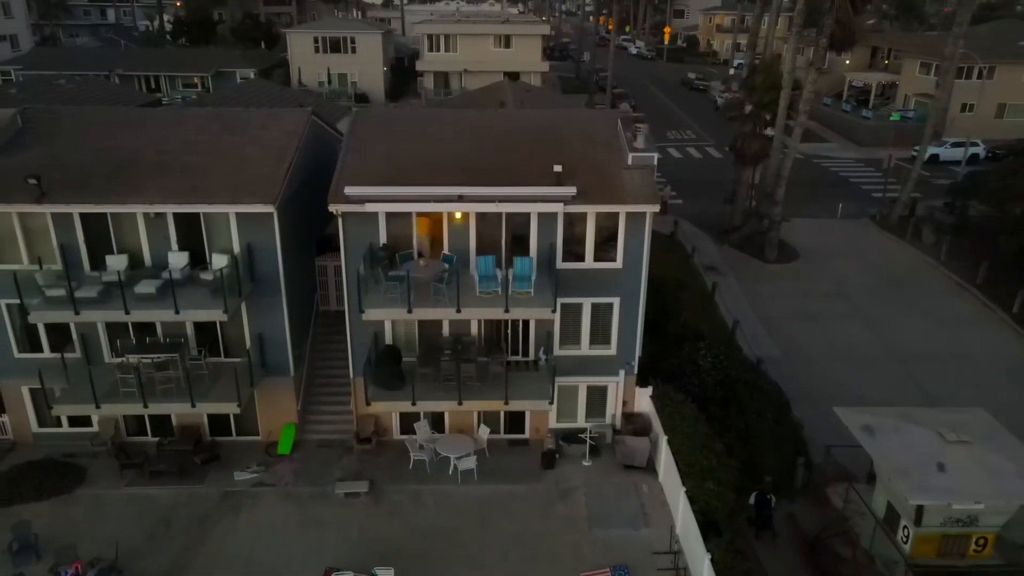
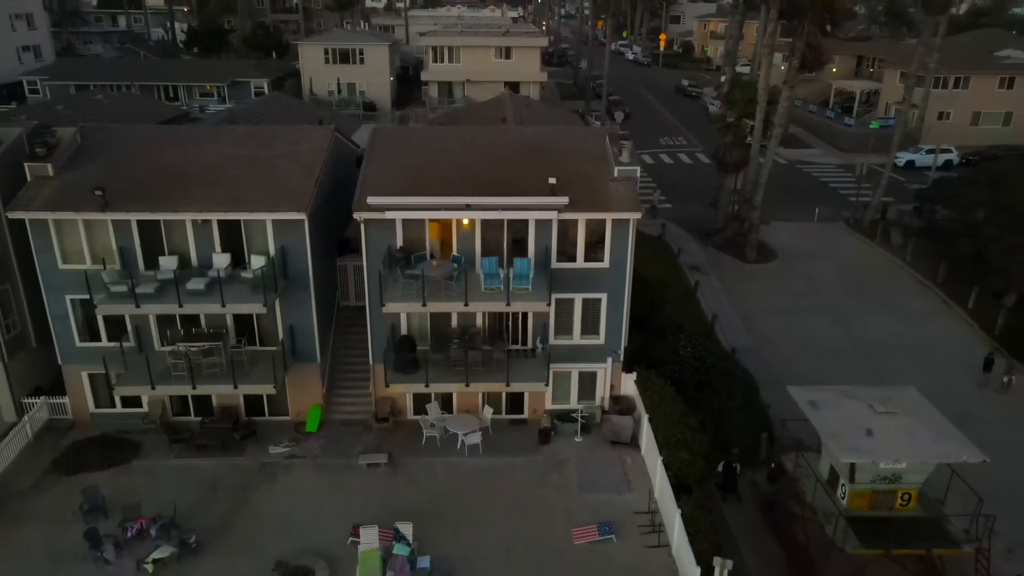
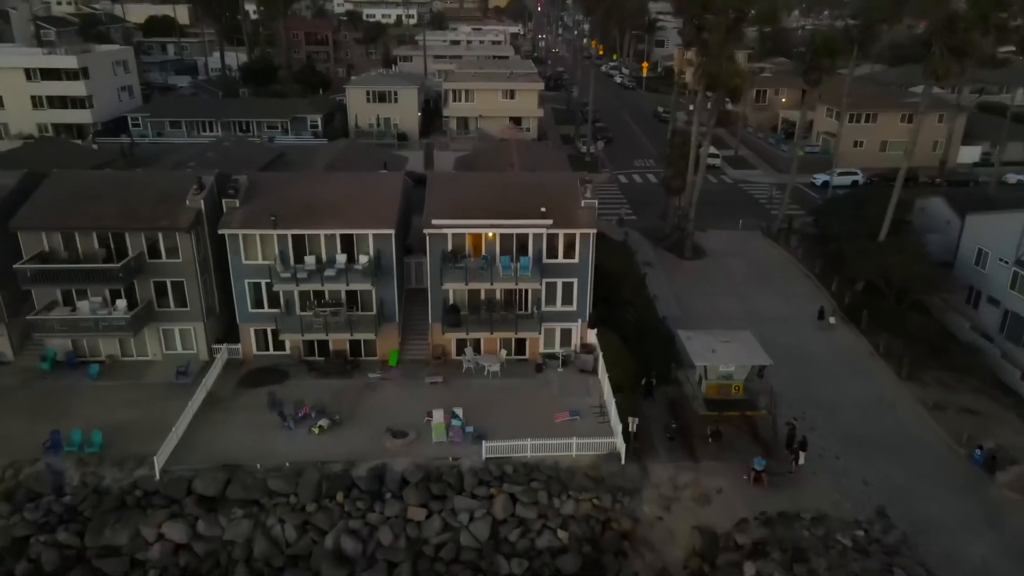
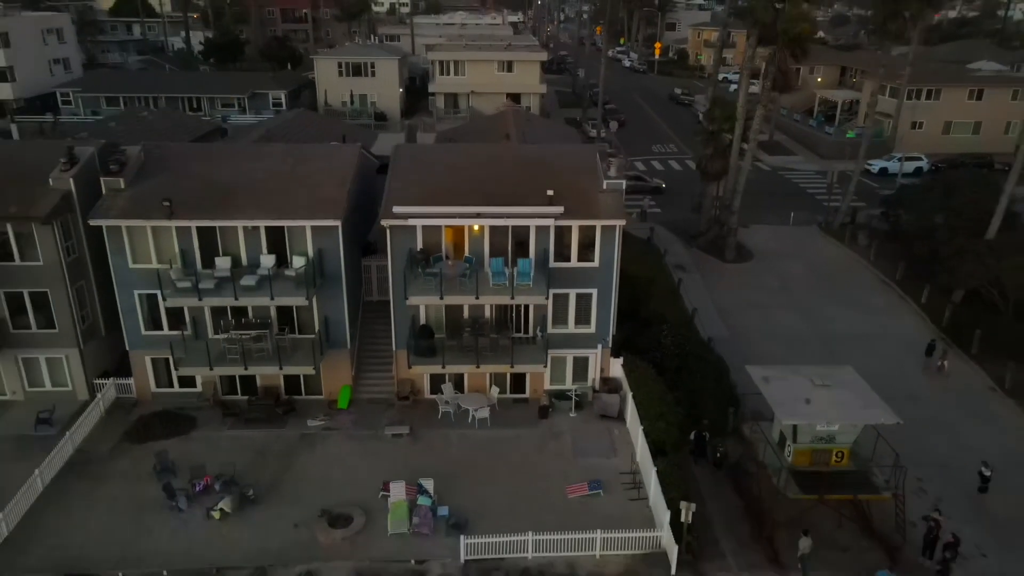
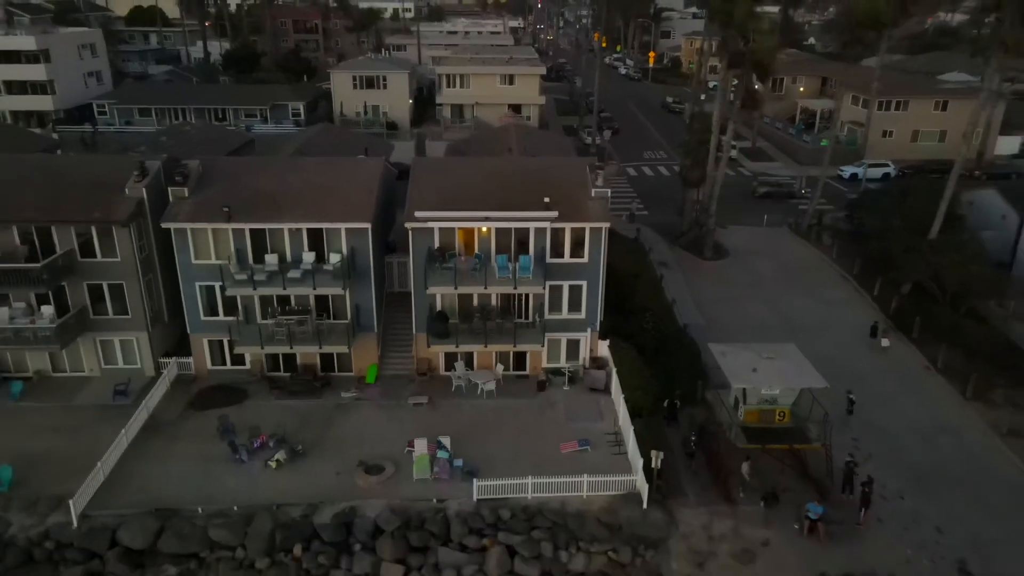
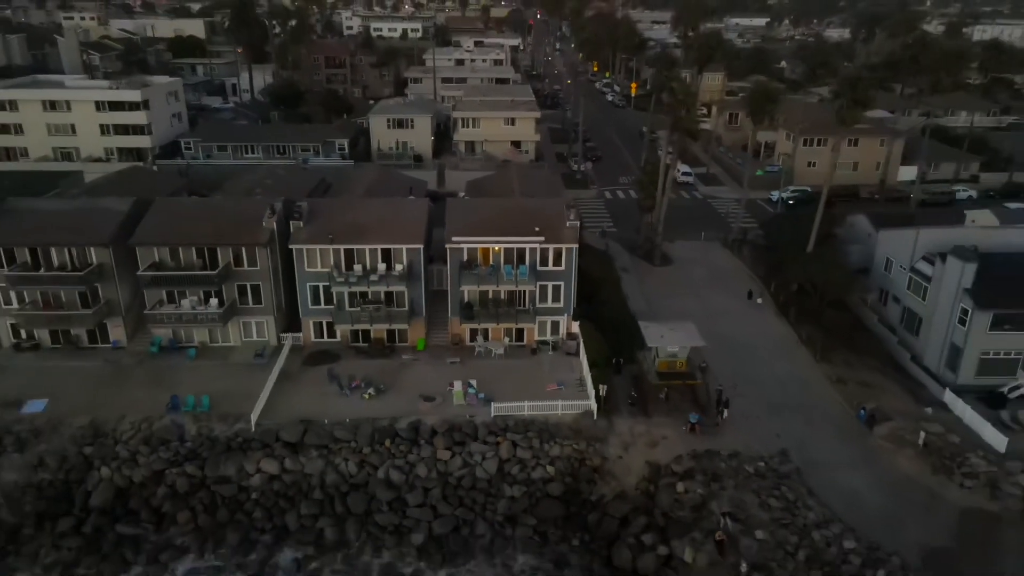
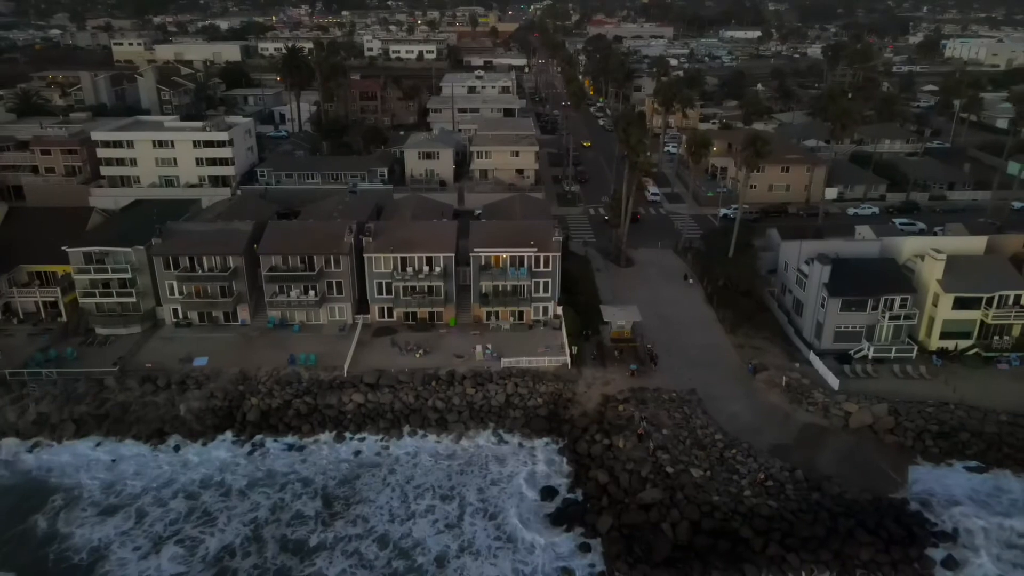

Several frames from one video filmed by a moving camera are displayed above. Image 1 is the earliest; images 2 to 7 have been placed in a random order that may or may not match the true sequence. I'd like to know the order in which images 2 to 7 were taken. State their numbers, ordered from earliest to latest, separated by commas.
2, 4, 5, 3, 6, 7
